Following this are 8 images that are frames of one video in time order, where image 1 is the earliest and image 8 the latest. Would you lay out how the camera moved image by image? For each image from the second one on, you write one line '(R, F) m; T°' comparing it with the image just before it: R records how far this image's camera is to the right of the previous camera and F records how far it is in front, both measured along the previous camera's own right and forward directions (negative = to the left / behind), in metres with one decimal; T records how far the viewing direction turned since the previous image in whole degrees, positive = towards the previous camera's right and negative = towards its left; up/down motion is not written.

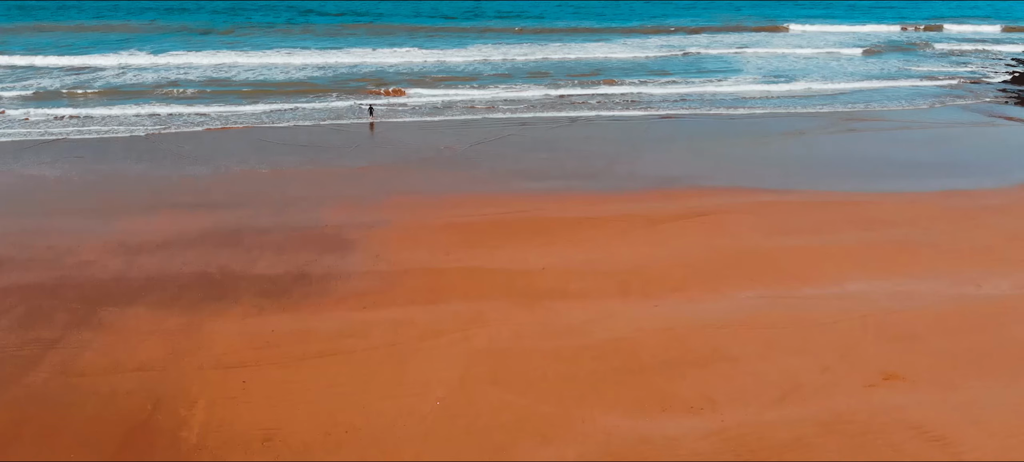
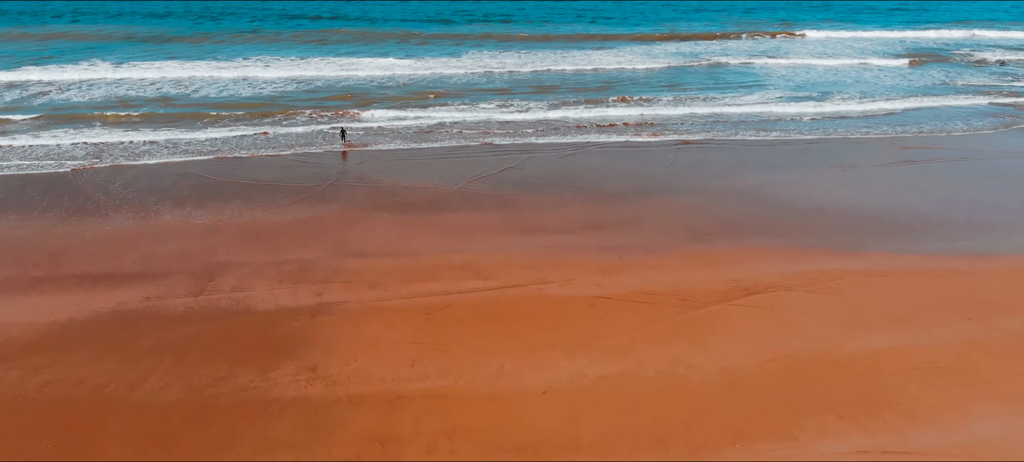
(+0.2, +2.7) m; 0°
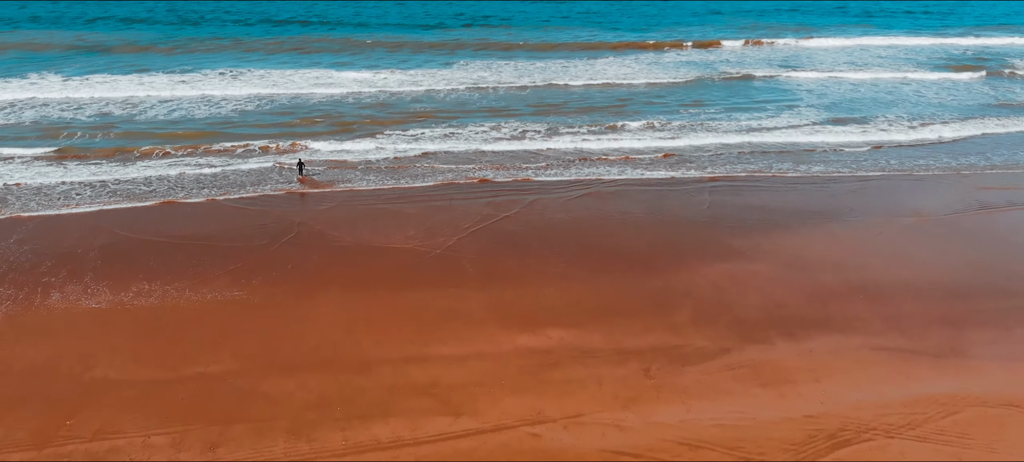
(+0.2, +2.8) m; 0°
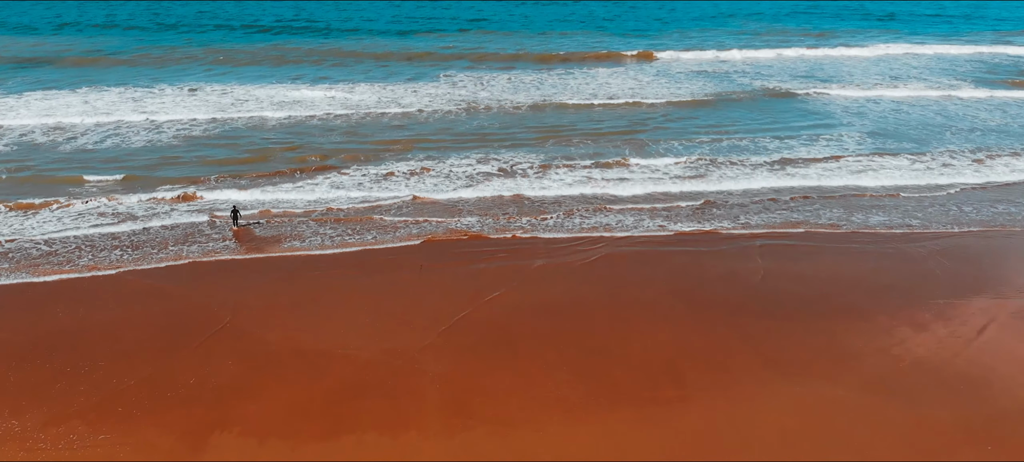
(+0.2, +2.8) m; 0°
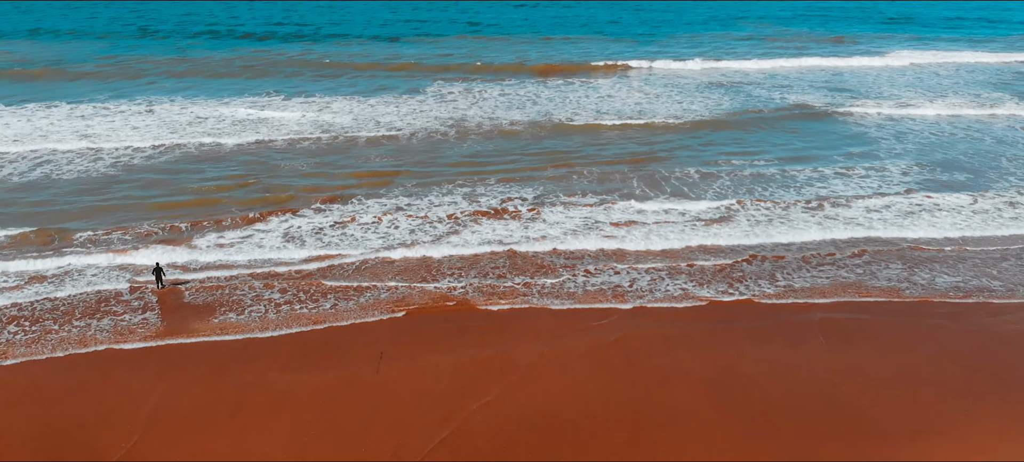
(+0.1, +2.2) m; 0°
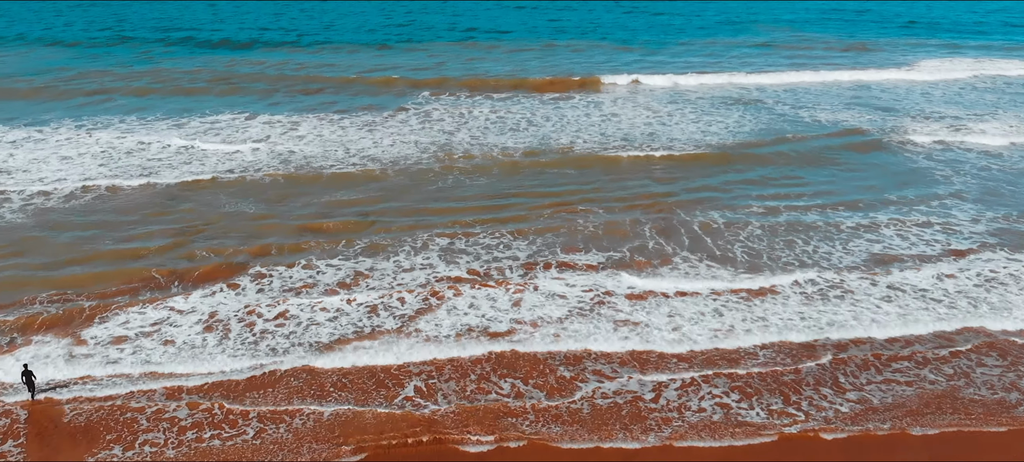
(+0.2, +2.4) m; 0°
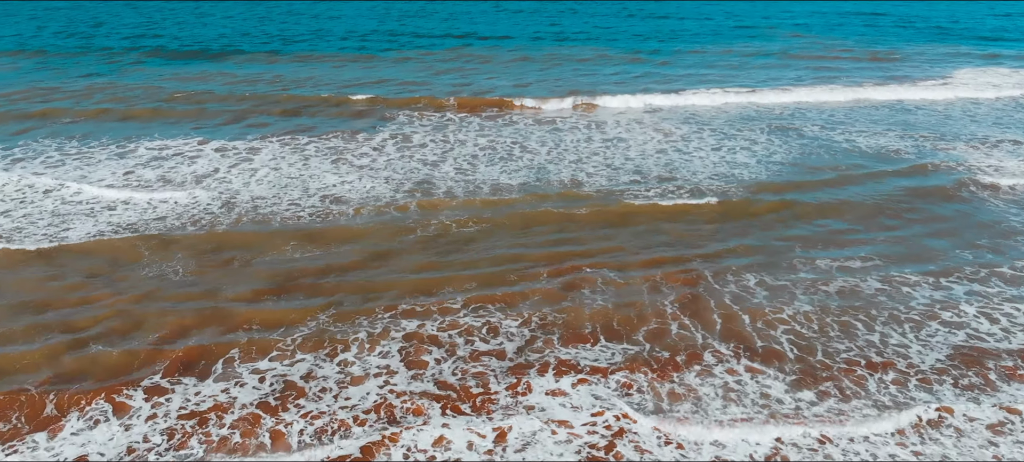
(+0.2, +2.5) m; 0°
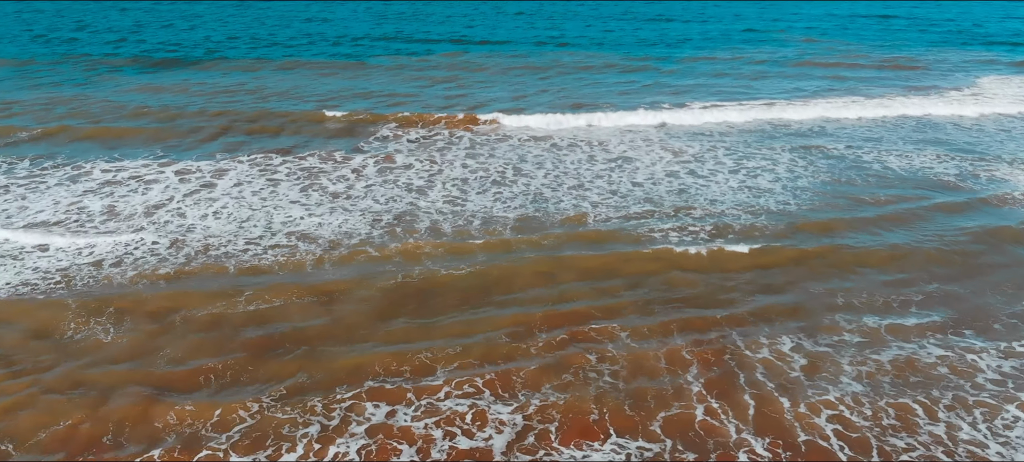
(+0.1, +1.7) m; 0°
